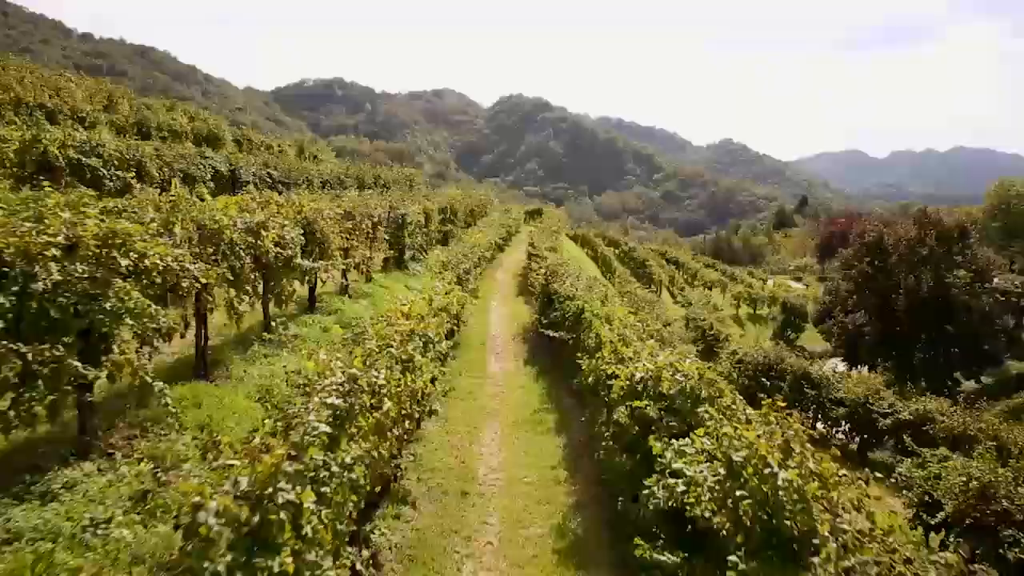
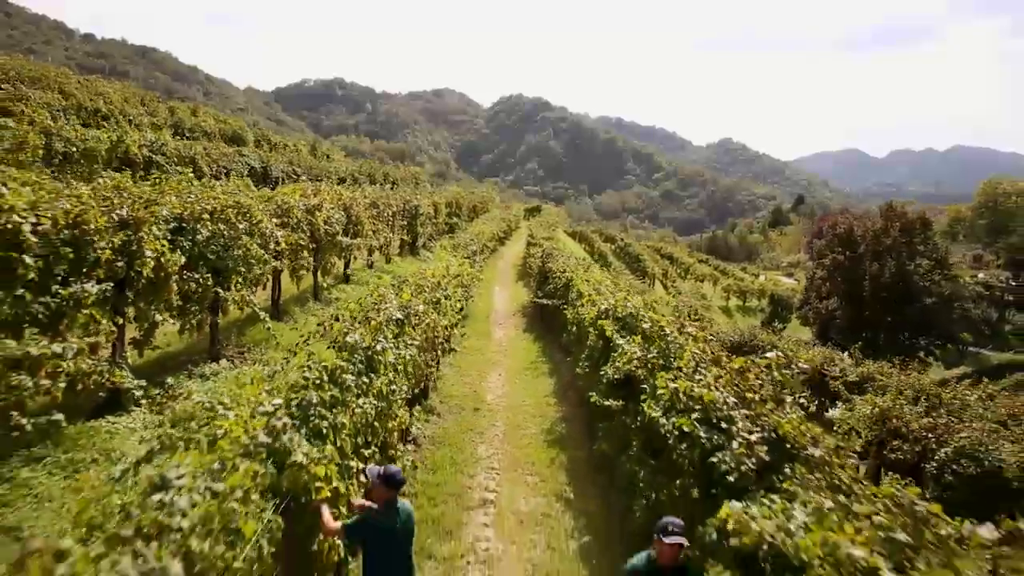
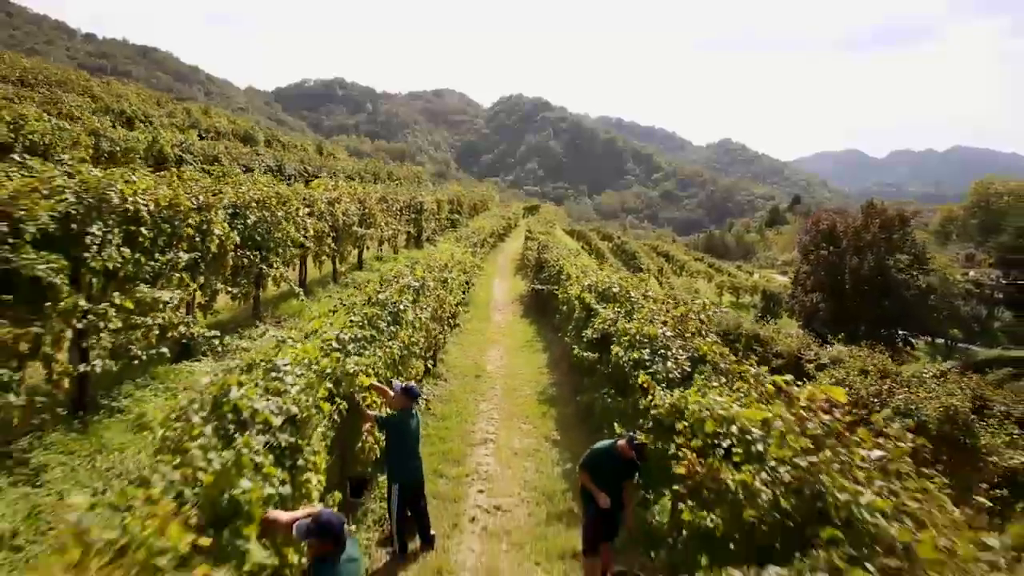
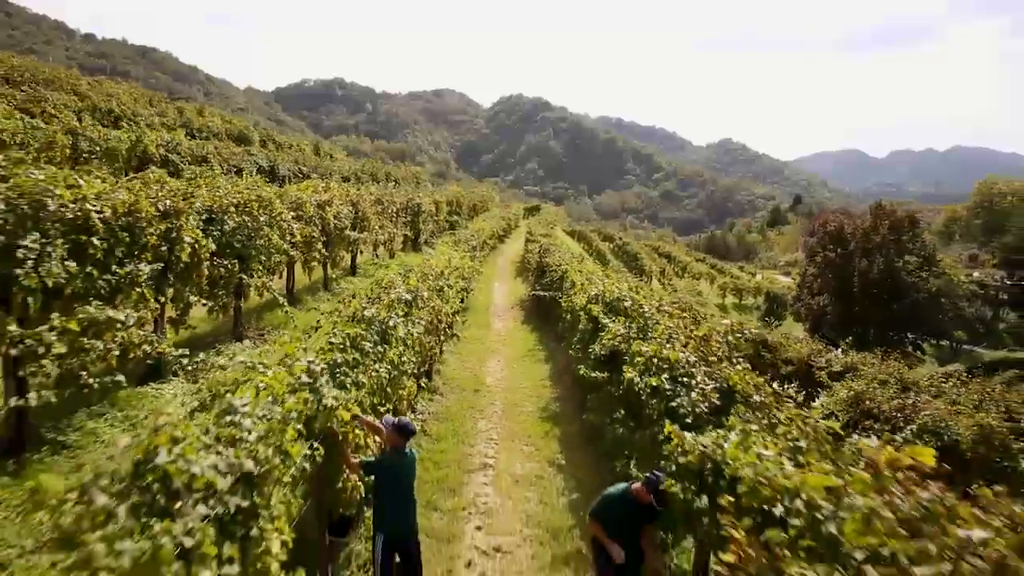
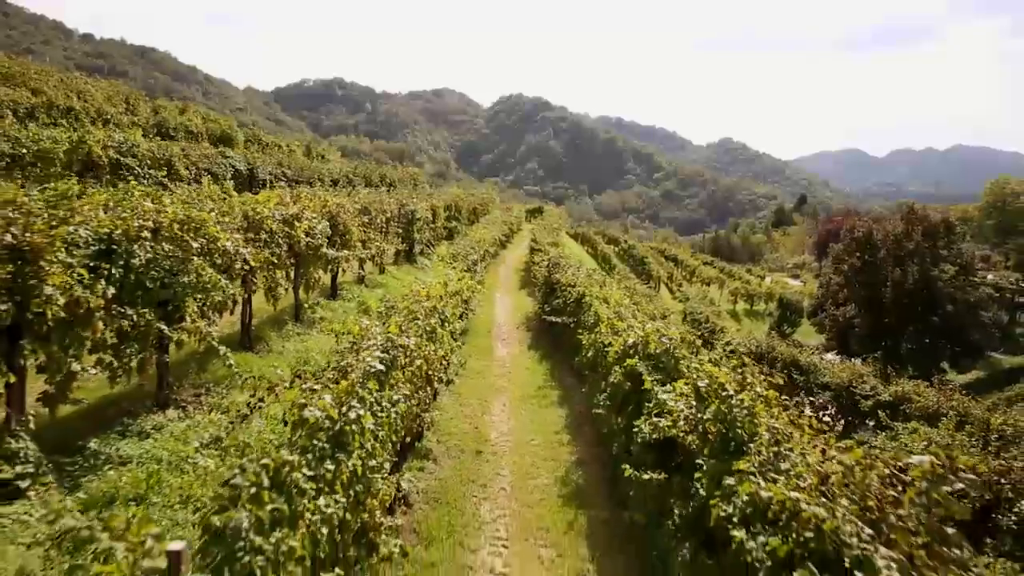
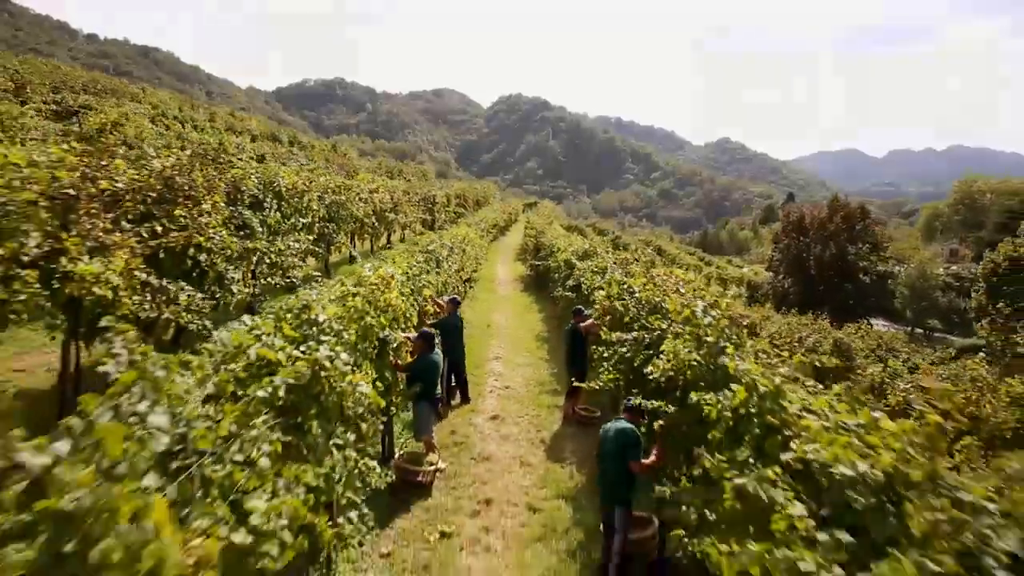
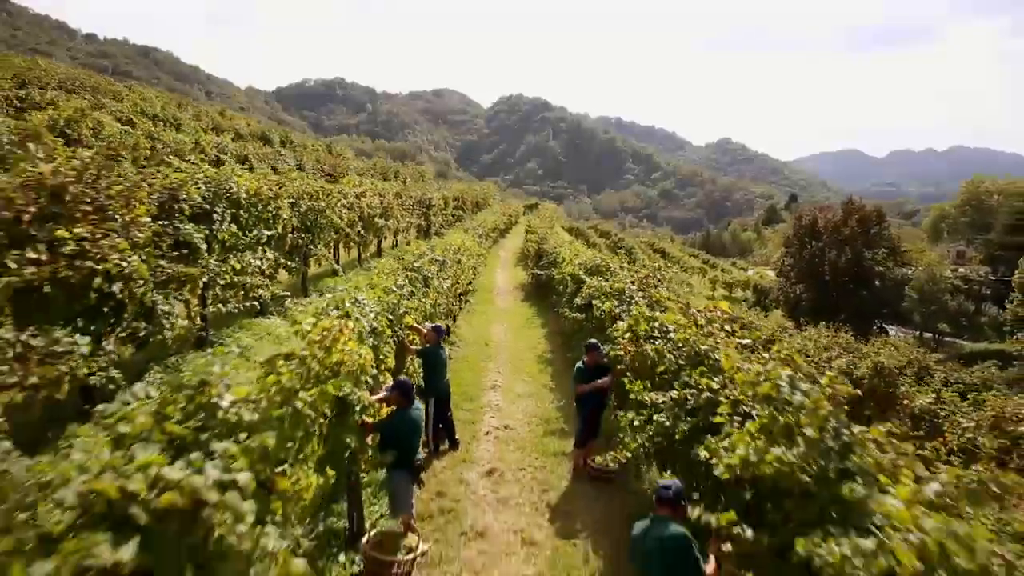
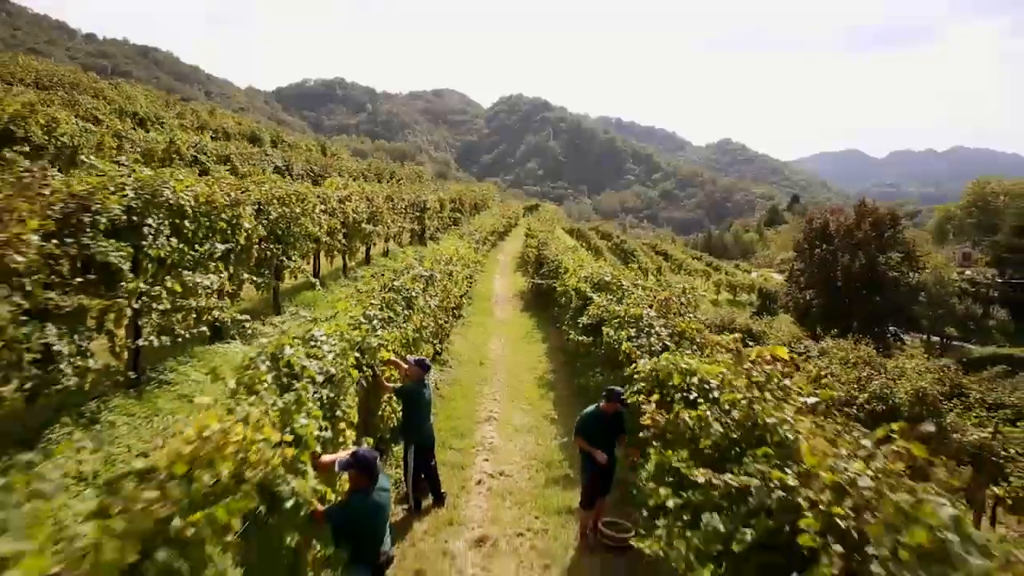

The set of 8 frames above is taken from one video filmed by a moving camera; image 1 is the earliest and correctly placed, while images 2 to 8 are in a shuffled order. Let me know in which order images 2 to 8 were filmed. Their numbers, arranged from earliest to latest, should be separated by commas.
5, 2, 4, 3, 8, 7, 6
